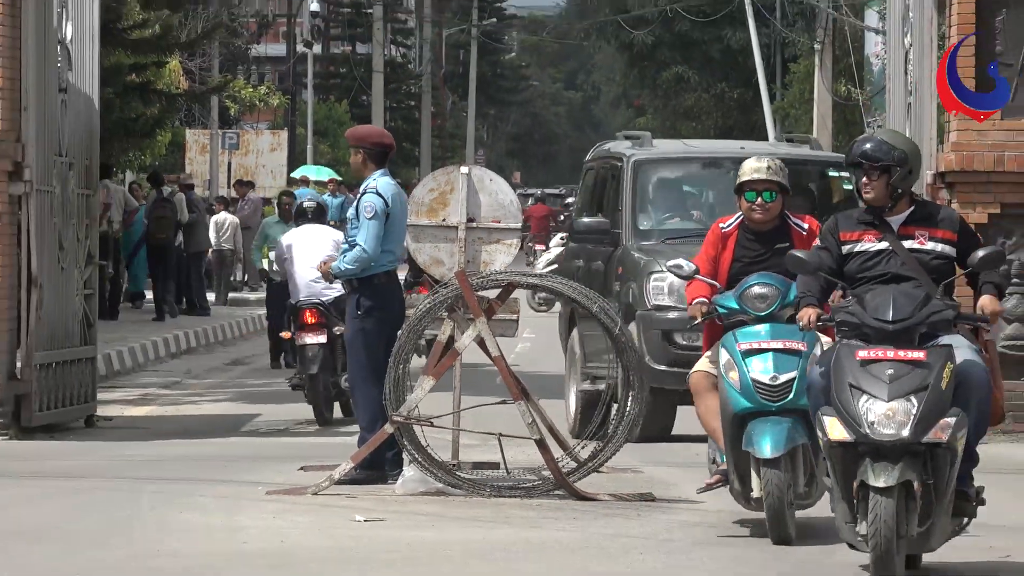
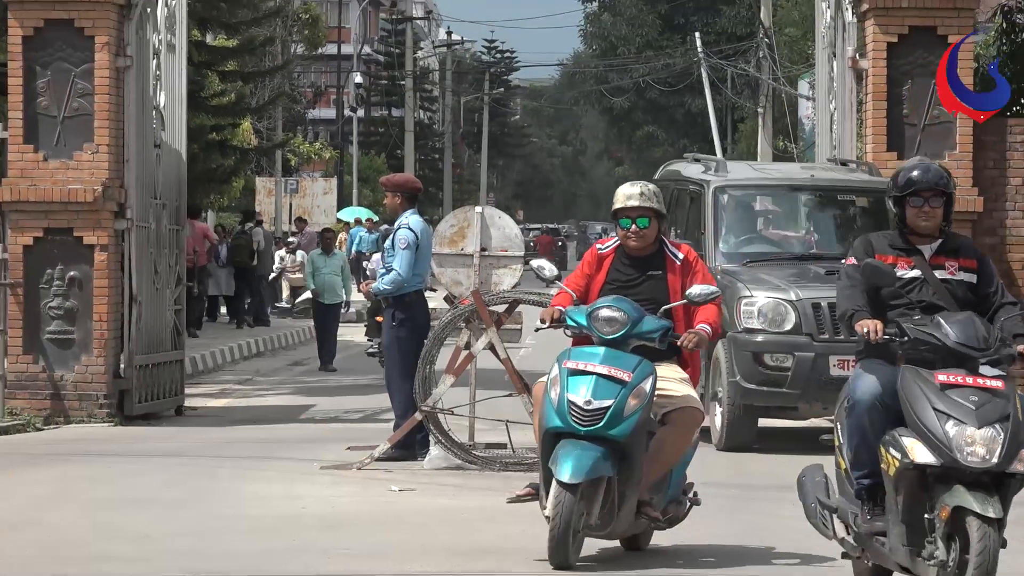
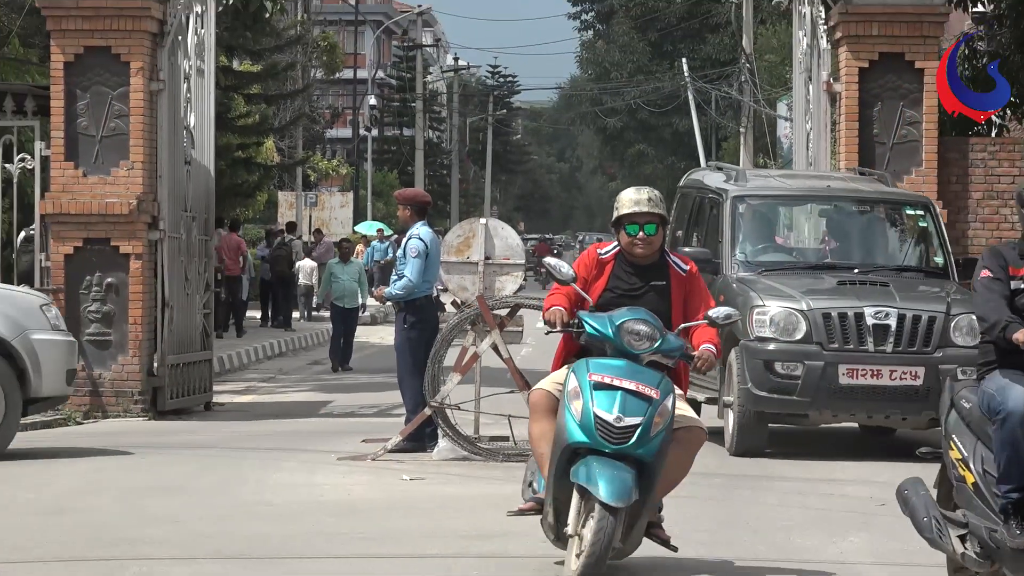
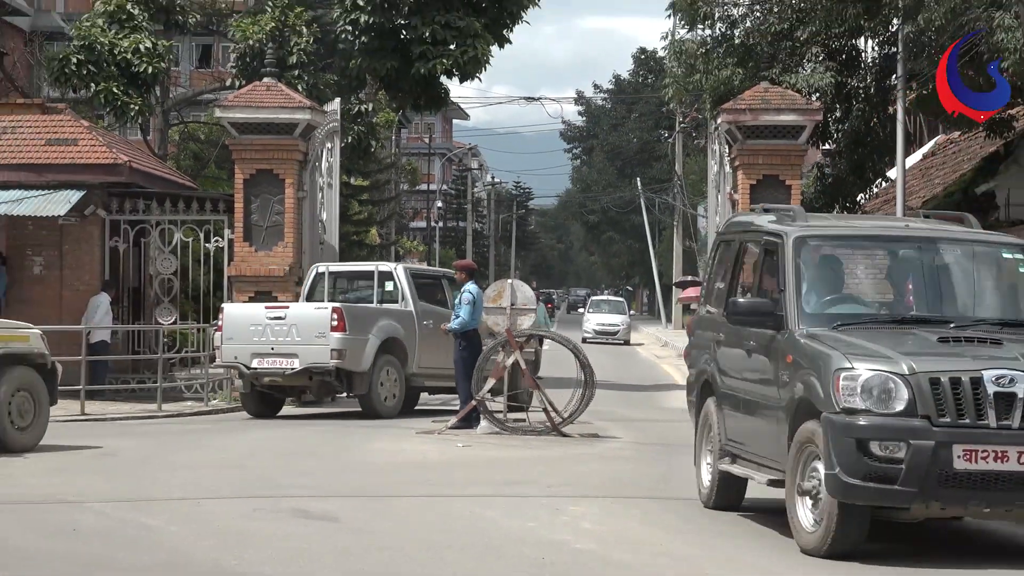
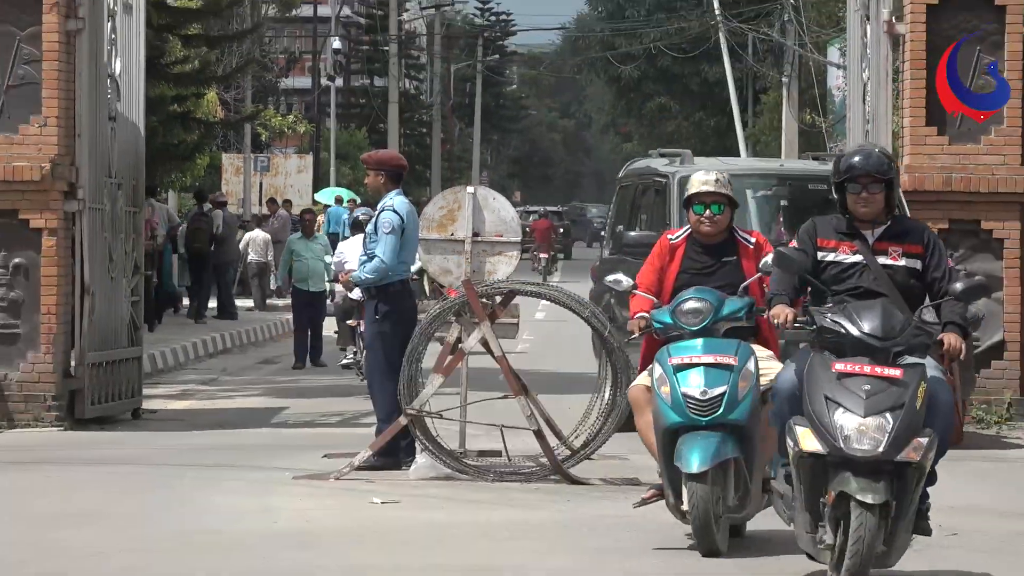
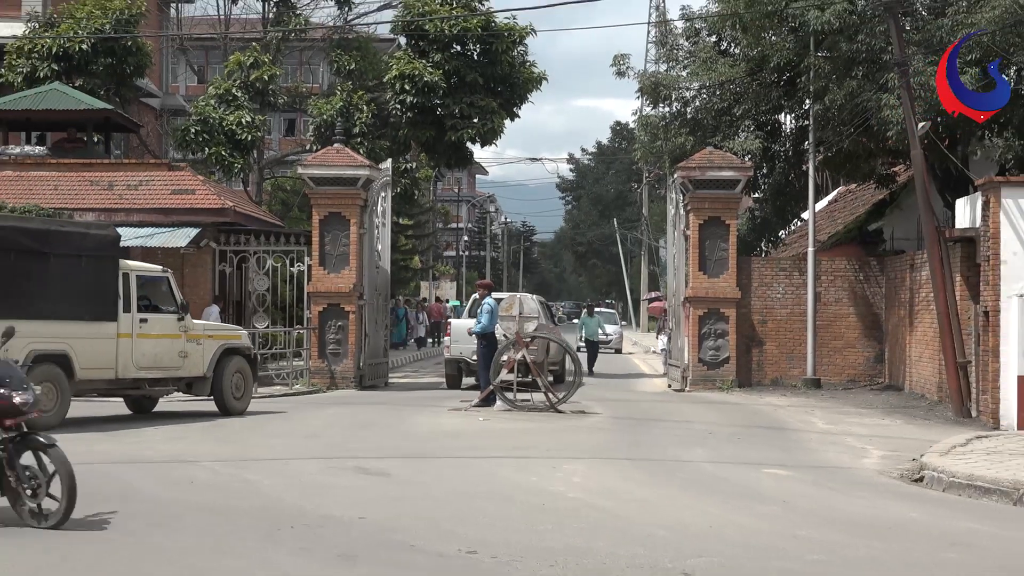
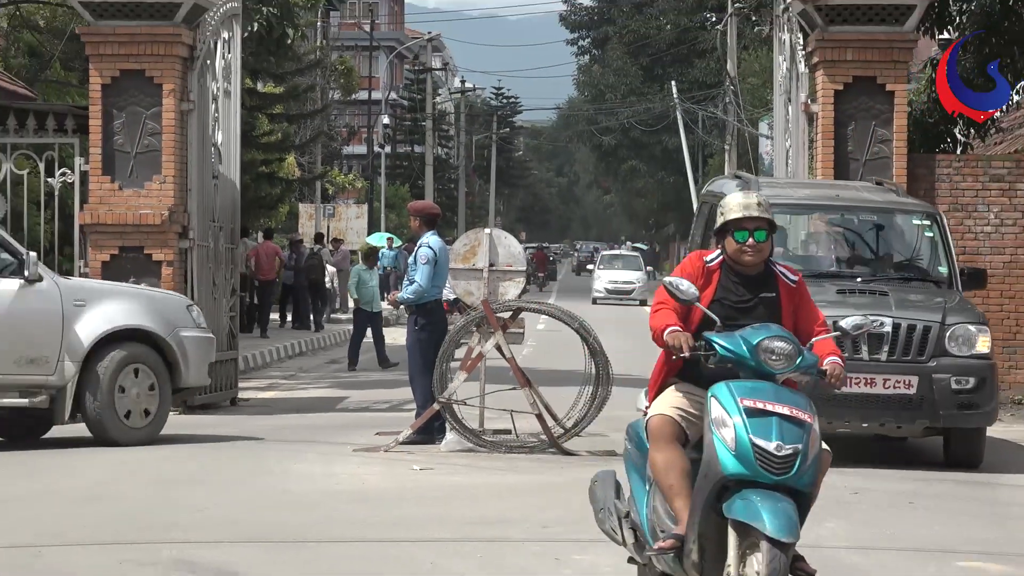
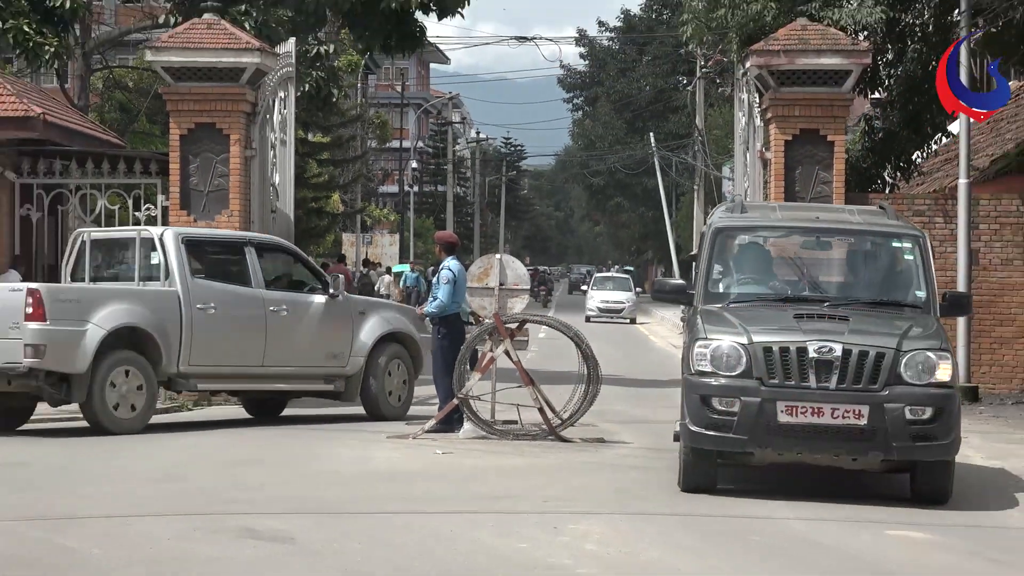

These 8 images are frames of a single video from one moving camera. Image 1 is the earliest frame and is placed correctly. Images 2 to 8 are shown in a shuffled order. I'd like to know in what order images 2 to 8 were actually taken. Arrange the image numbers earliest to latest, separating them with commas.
5, 2, 3, 7, 8, 4, 6
